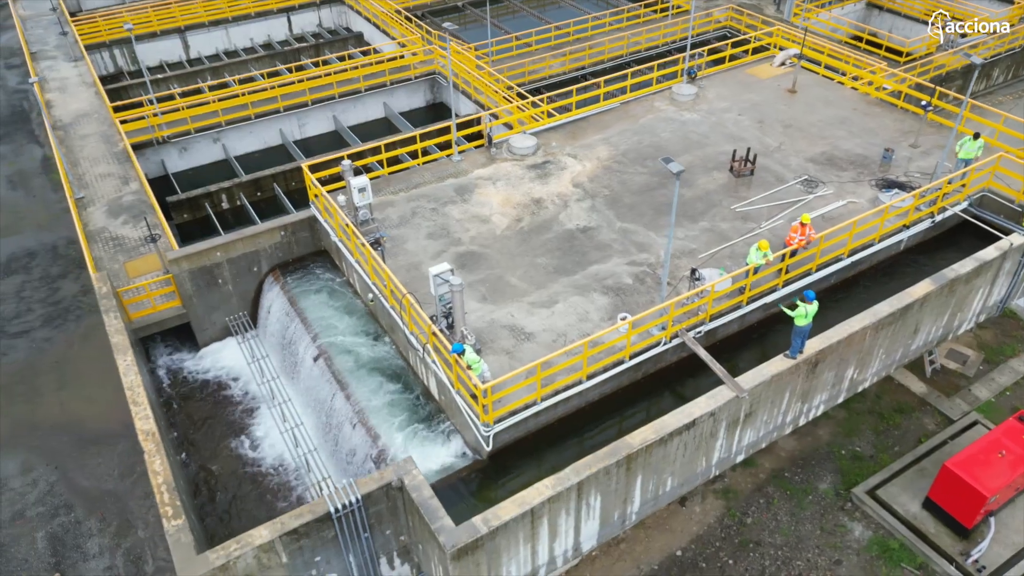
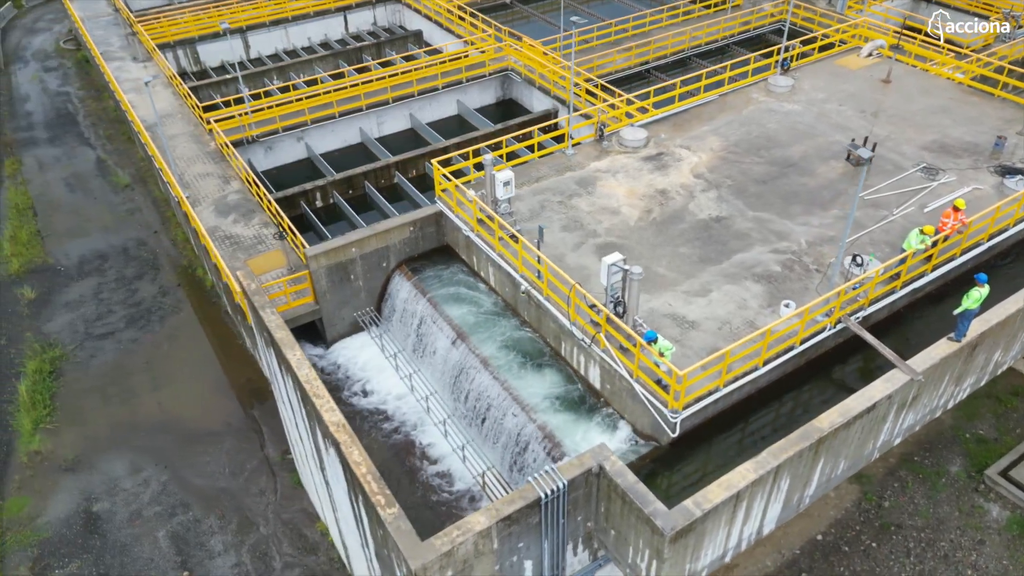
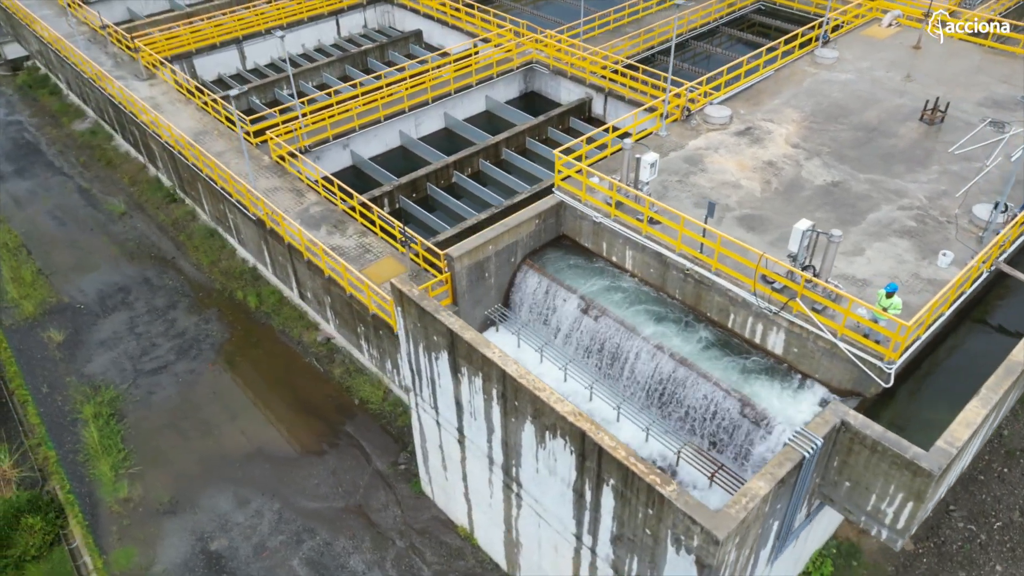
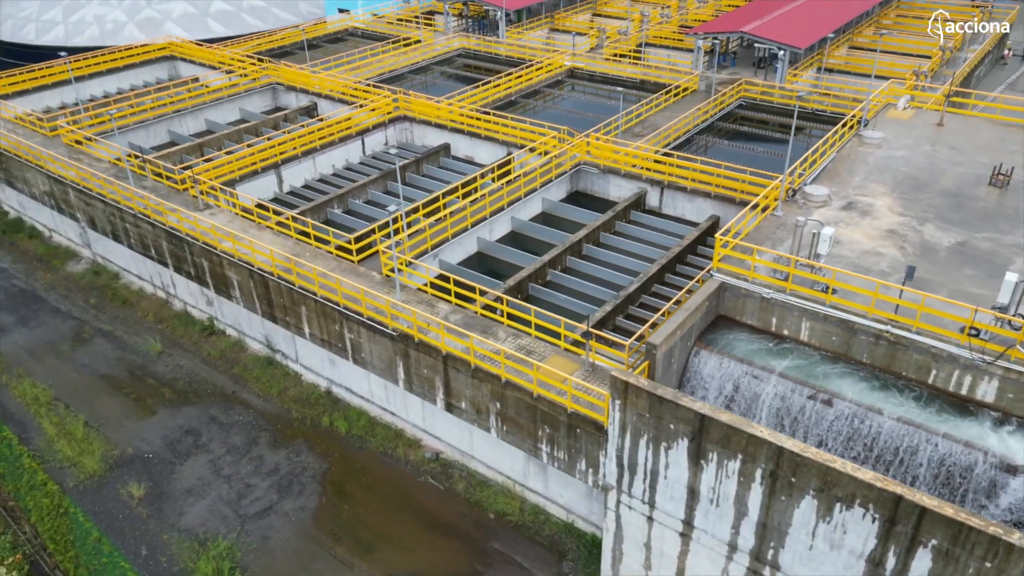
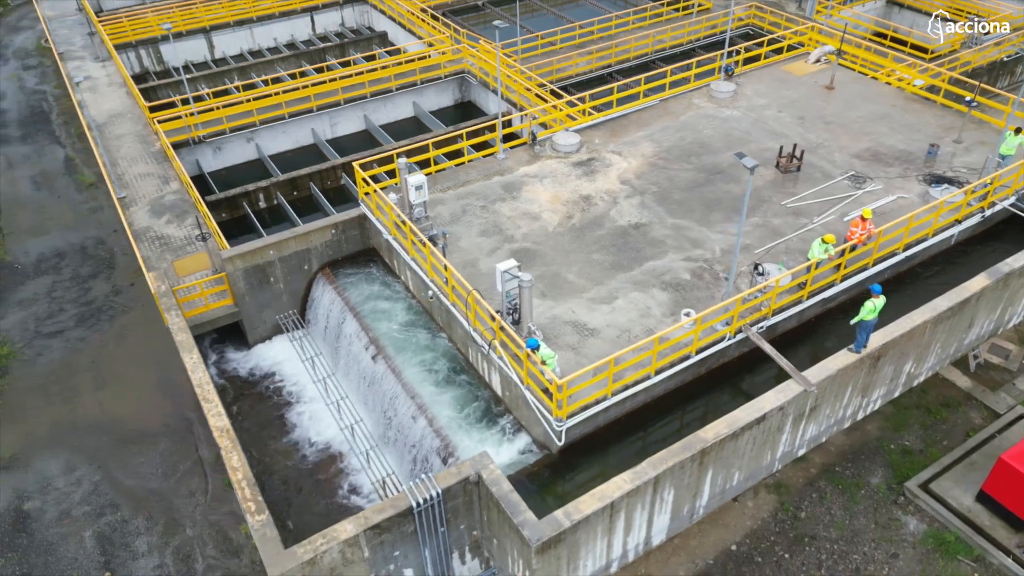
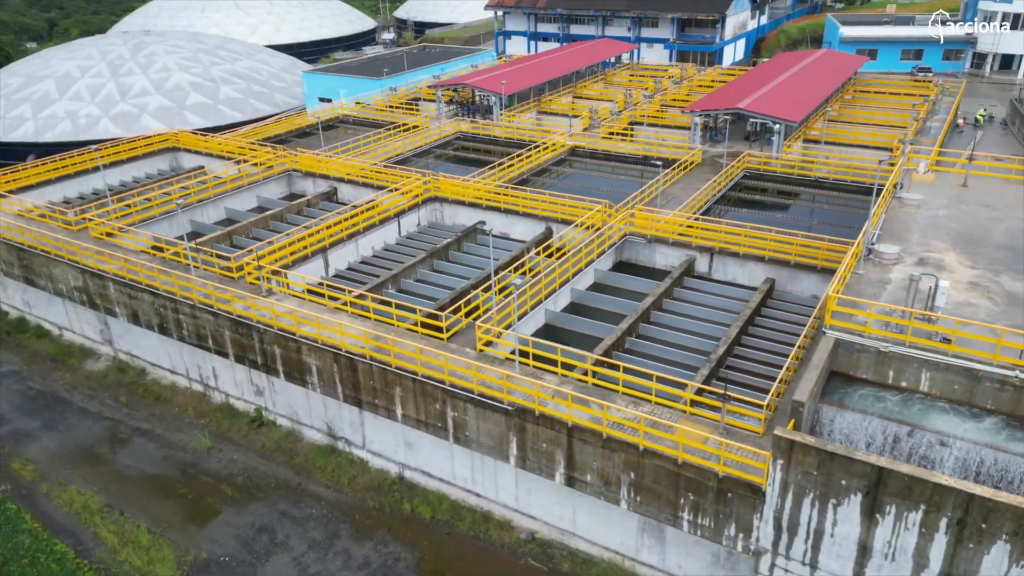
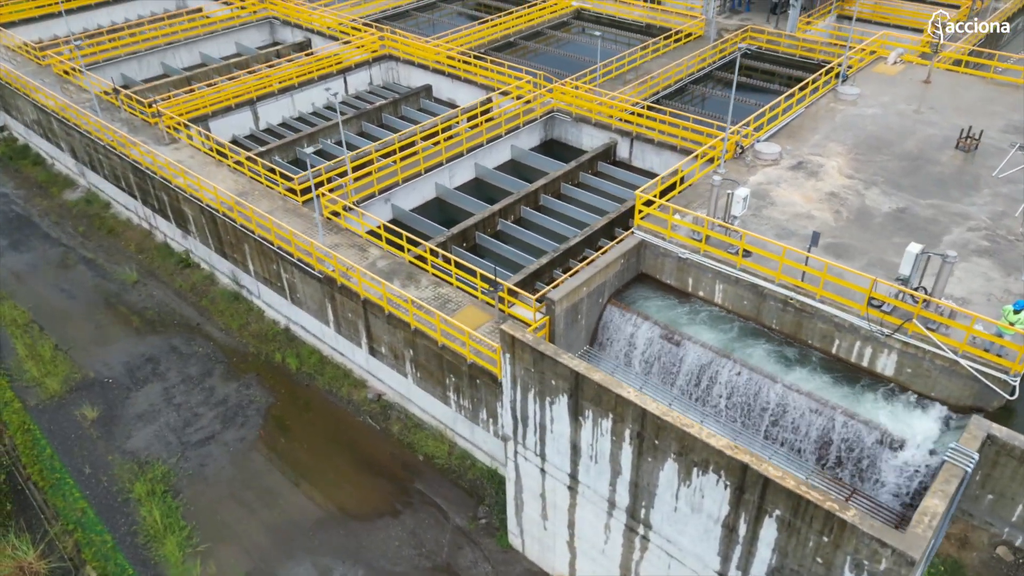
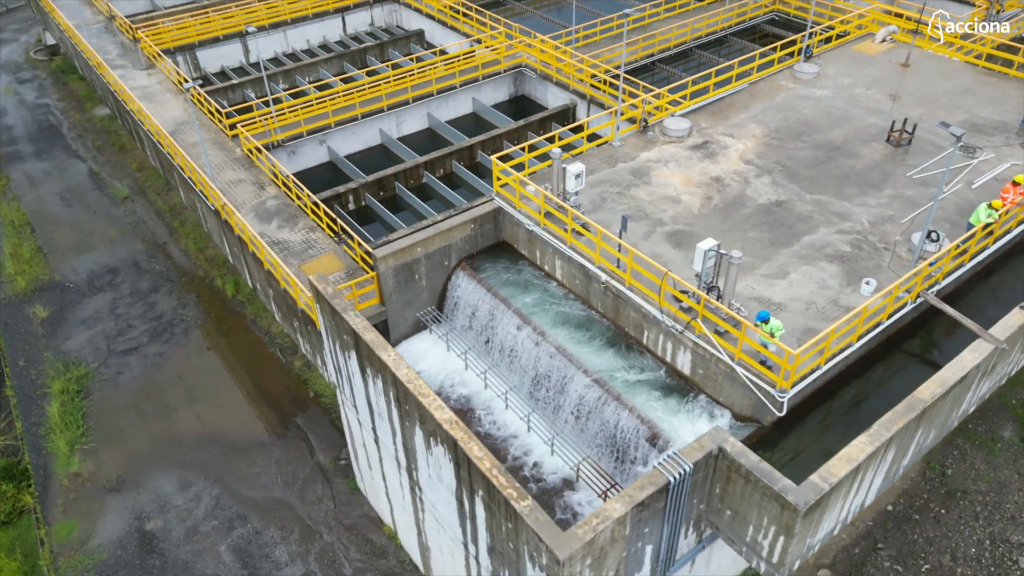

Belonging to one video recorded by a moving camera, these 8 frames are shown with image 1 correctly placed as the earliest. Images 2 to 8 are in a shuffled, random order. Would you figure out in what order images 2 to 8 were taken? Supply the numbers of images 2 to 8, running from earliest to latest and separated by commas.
5, 2, 8, 3, 7, 4, 6
